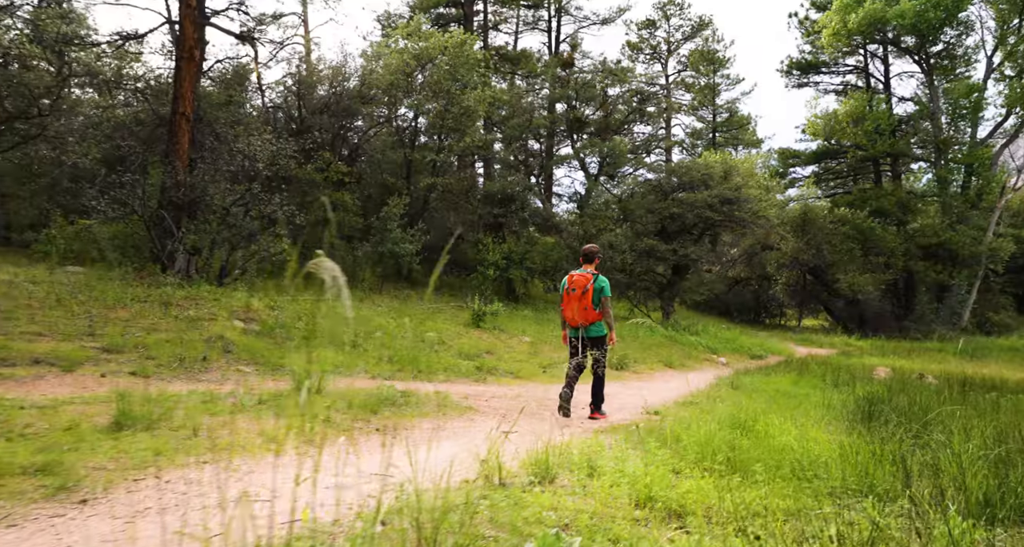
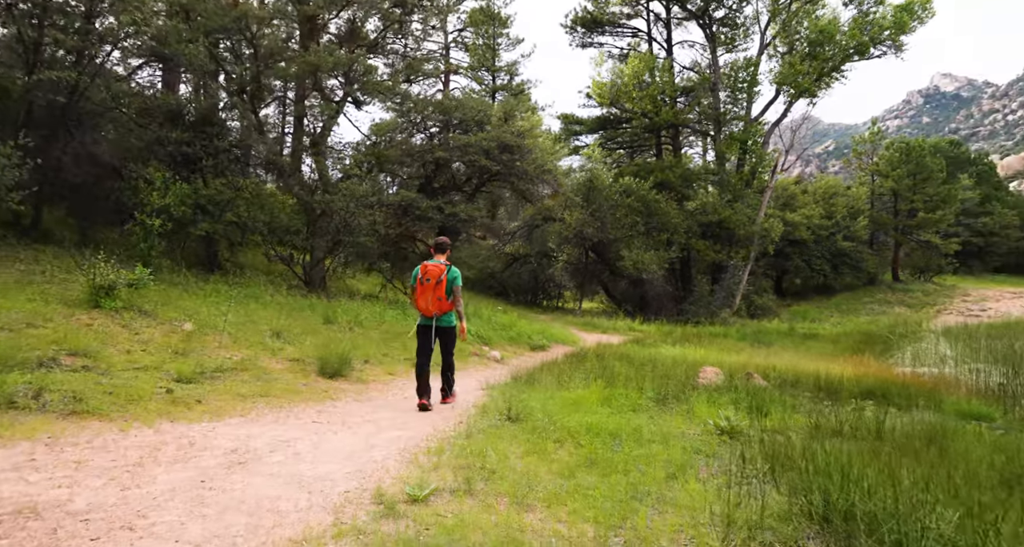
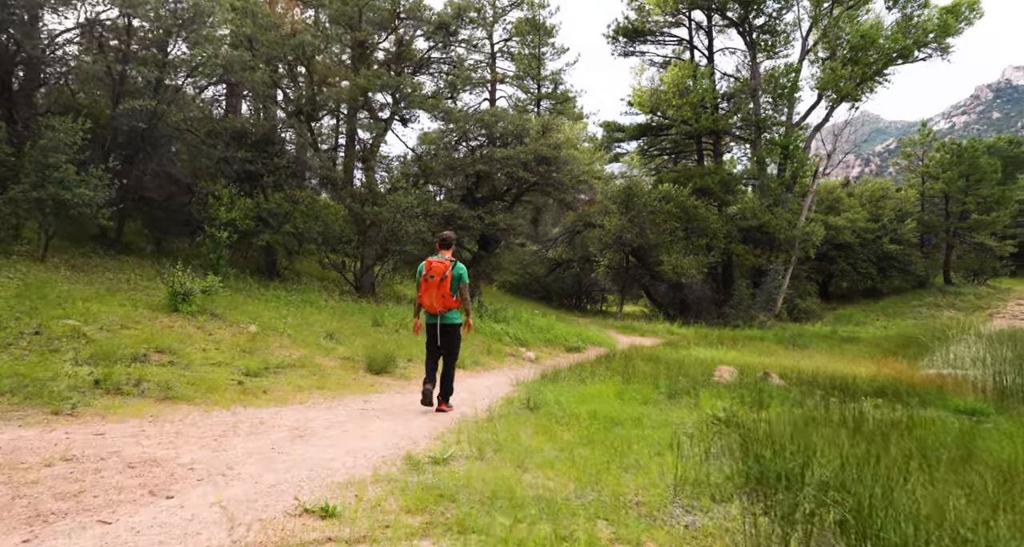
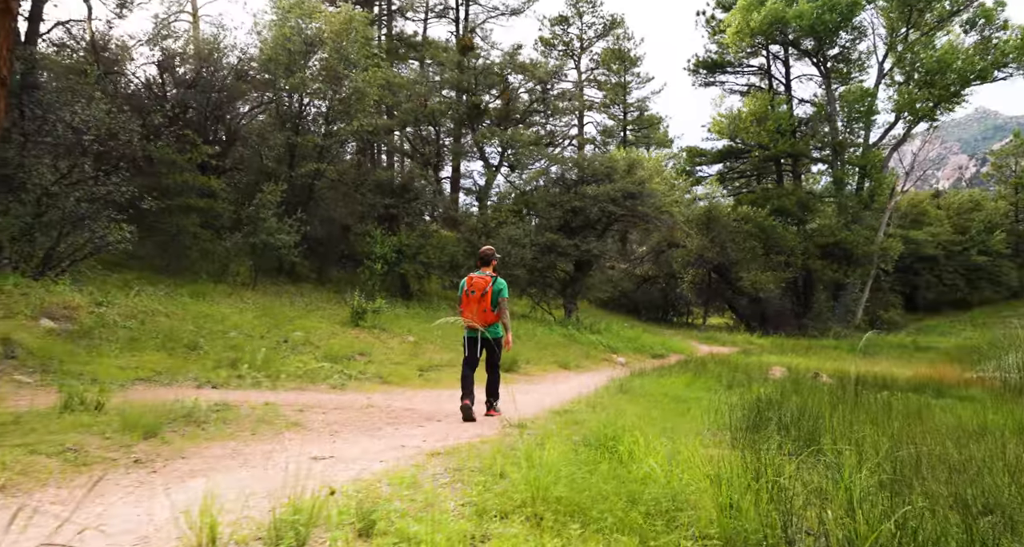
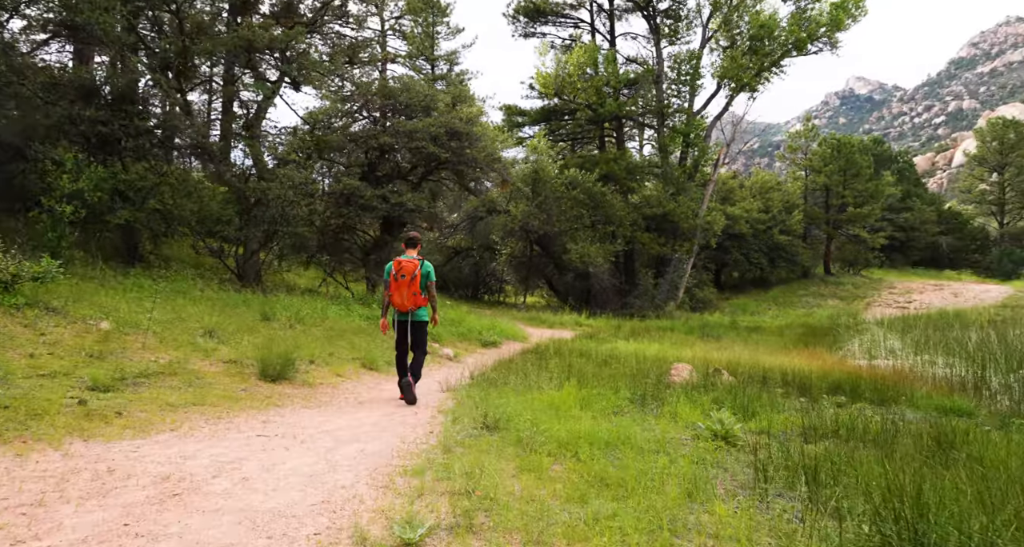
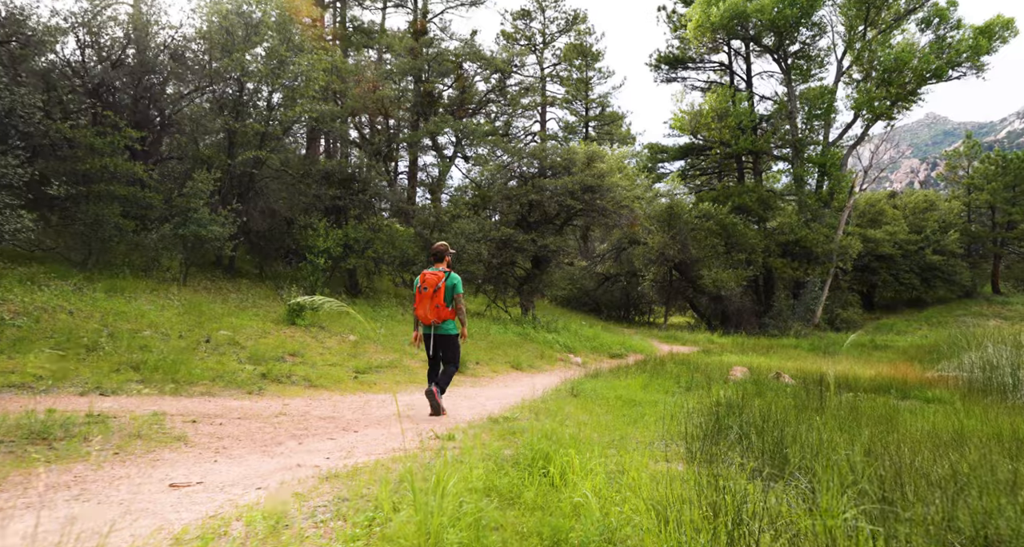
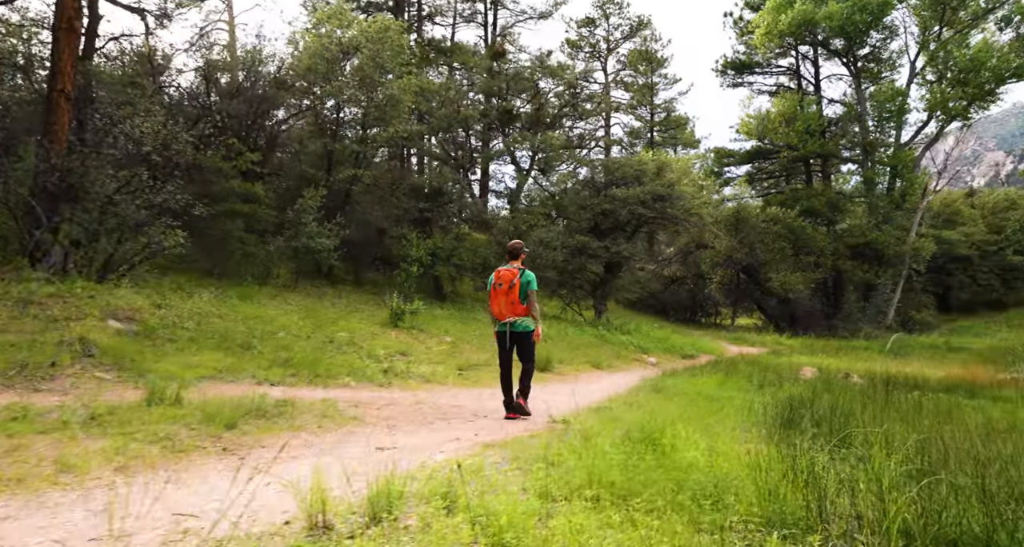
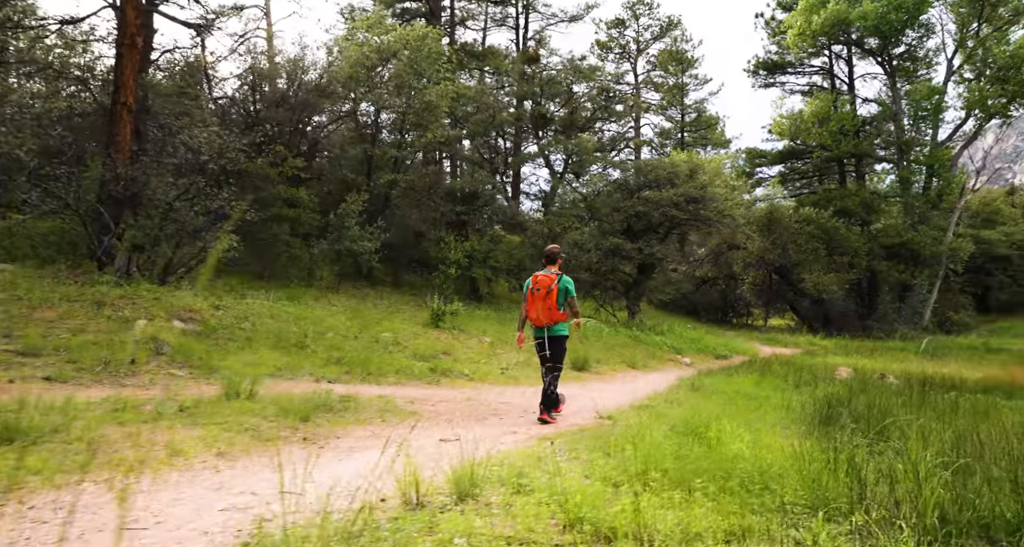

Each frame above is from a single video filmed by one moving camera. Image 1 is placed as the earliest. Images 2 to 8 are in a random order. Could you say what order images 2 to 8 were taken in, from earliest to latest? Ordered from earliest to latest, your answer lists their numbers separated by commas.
8, 7, 4, 6, 3, 2, 5
